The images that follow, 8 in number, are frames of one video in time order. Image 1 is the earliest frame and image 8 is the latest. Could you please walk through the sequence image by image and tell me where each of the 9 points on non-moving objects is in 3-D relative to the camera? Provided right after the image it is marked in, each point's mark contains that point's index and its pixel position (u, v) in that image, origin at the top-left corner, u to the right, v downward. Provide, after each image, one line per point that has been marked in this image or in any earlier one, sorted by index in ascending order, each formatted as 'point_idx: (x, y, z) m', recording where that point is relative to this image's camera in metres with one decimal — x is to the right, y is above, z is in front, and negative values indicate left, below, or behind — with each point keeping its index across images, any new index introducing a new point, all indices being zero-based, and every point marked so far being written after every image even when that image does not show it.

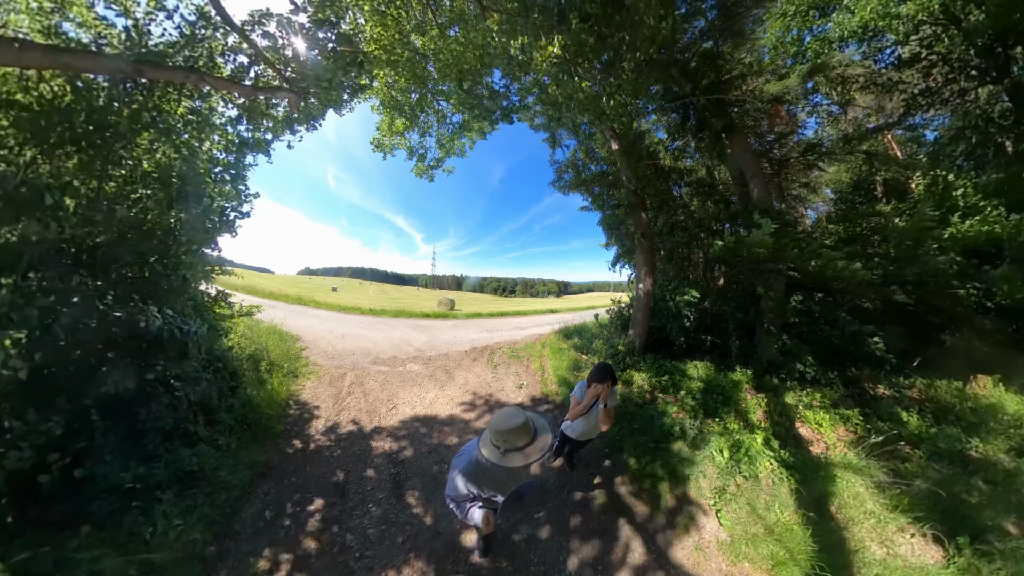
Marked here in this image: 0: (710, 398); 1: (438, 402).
0: (+4.3, -2.5, +5.1) m
1: (-2.5, -3.5, +7.2) m
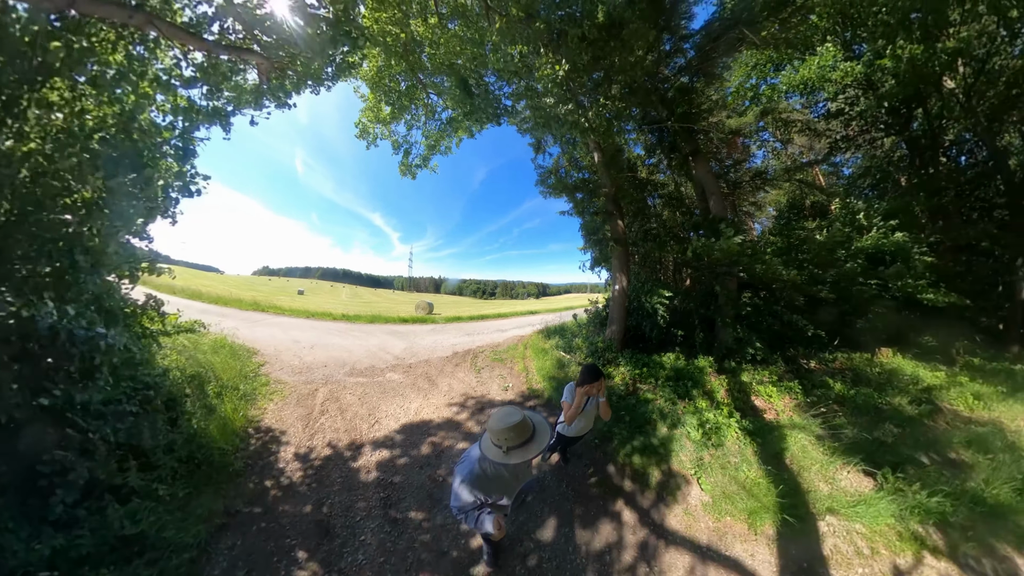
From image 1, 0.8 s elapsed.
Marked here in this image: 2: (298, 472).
0: (+4.3, -2.5, +5.9) m
1: (-2.7, -3.6, +6.7) m
2: (-4.3, -3.7, +4.6) m
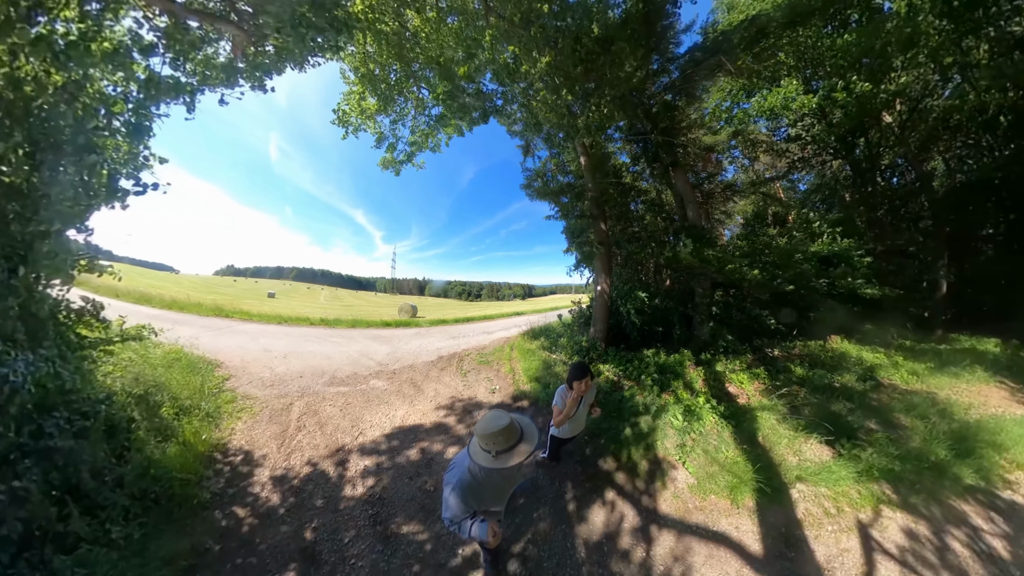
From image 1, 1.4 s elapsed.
0: (+4.2, -2.5, +6.3) m
1: (-2.9, -3.6, +6.3) m
2: (-4.3, -3.7, +4.1) m
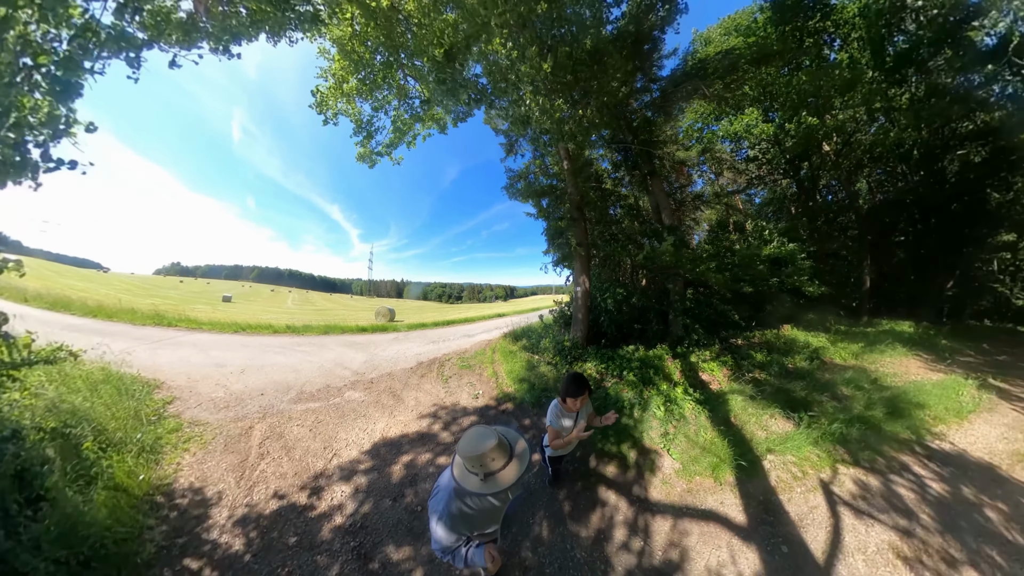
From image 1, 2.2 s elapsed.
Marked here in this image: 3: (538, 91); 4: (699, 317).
0: (+3.9, -2.4, +6.8) m
1: (-3.0, -3.7, +5.8) m
2: (-4.1, -3.8, +3.4) m
3: (+0.5, +4.8, +5.7) m
4: (+6.2, -0.9, +7.6) m
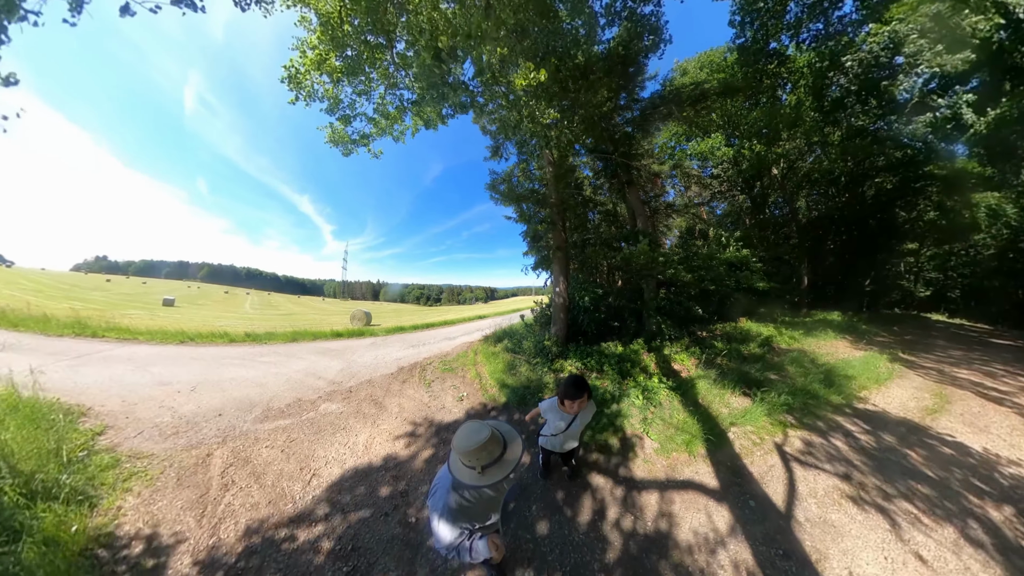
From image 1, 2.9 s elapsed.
0: (+3.6, -2.4, +7.4) m
1: (-3.1, -3.7, +5.4) m
2: (-3.8, -3.8, +2.9) m
3: (+0.4, +4.8, +5.8) m
4: (+5.7, -0.9, +8.5) m
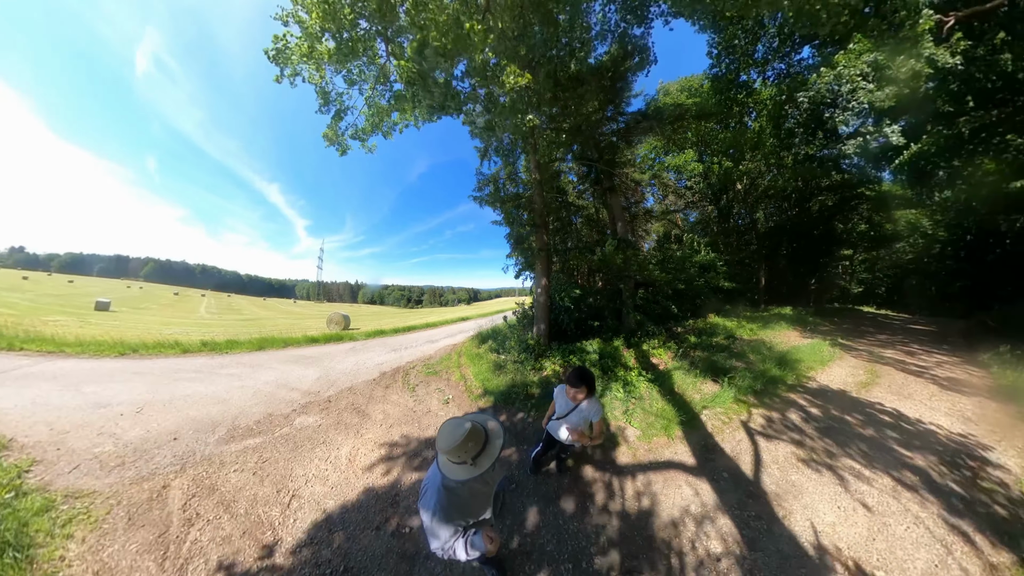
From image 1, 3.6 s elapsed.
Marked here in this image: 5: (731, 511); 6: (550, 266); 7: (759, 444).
0: (+3.3, -2.4, +7.9) m
1: (-3.1, -3.7, +5.0) m
2: (-3.5, -3.8, +2.4) m
3: (+0.2, +4.8, +5.9) m
4: (+5.2, -0.9, +9.2) m
5: (+3.6, -3.7, +3.8) m
6: (+1.4, +0.9, +9.0) m
7: (+5.0, -3.2, +4.7) m
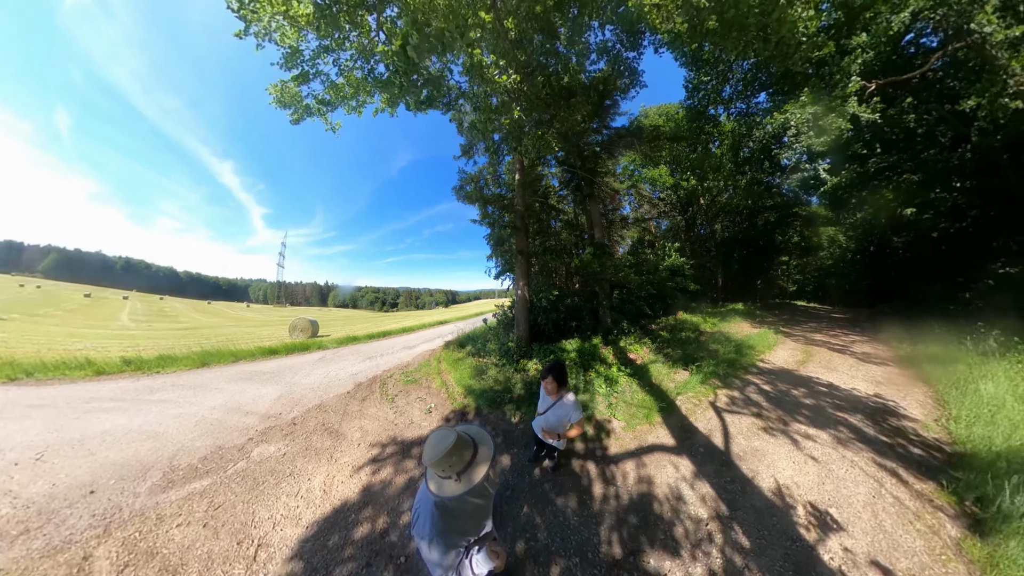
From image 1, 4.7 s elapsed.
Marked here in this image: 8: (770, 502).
0: (+2.8, -2.5, +8.4) m
1: (-3.0, -3.7, +4.4) m
2: (-2.9, -3.7, +1.8) m
3: (+0.1, +4.8, +6.0) m
4: (+4.5, -1.0, +10.0) m
5: (+3.9, -3.7, +4.4) m
6: (+0.8, +0.8, +9.2) m
7: (+5.1, -3.2, +5.5) m
8: (+4.4, -3.6, +3.9) m
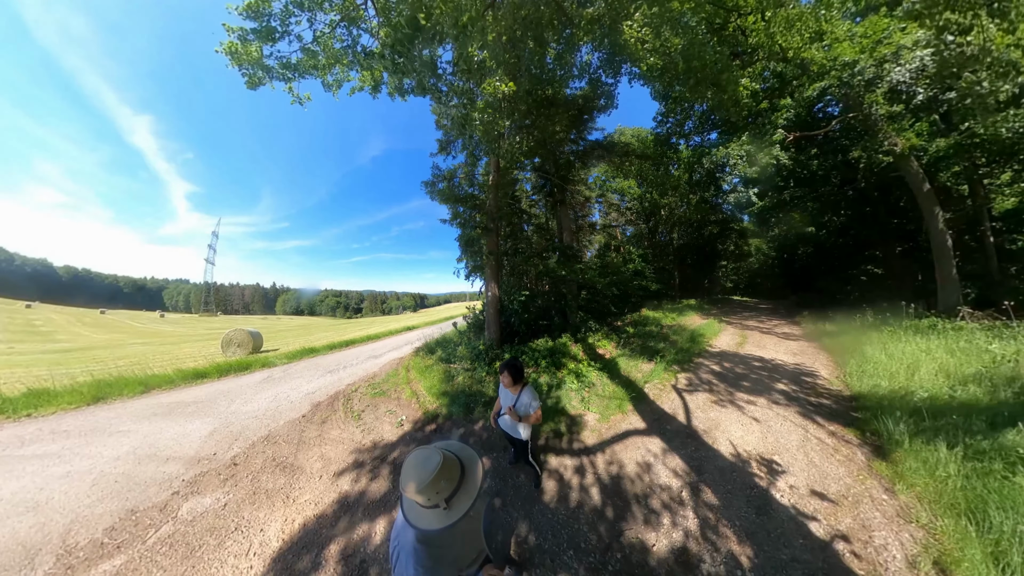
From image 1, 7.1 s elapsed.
0: (+2.1, -2.5, +8.8) m
1: (-2.7, -3.7, +3.6) m
2: (-2.0, -3.7, +1.1) m
3: (-0.1, +4.8, +6.0) m
4: (+3.3, -1.0, +10.8) m
5: (+4.0, -3.7, +5.2) m
6: (-0.2, +0.7, +9.3) m
7: (+4.9, -3.2, +6.5) m
8: (+4.6, -3.6, +4.8) m
